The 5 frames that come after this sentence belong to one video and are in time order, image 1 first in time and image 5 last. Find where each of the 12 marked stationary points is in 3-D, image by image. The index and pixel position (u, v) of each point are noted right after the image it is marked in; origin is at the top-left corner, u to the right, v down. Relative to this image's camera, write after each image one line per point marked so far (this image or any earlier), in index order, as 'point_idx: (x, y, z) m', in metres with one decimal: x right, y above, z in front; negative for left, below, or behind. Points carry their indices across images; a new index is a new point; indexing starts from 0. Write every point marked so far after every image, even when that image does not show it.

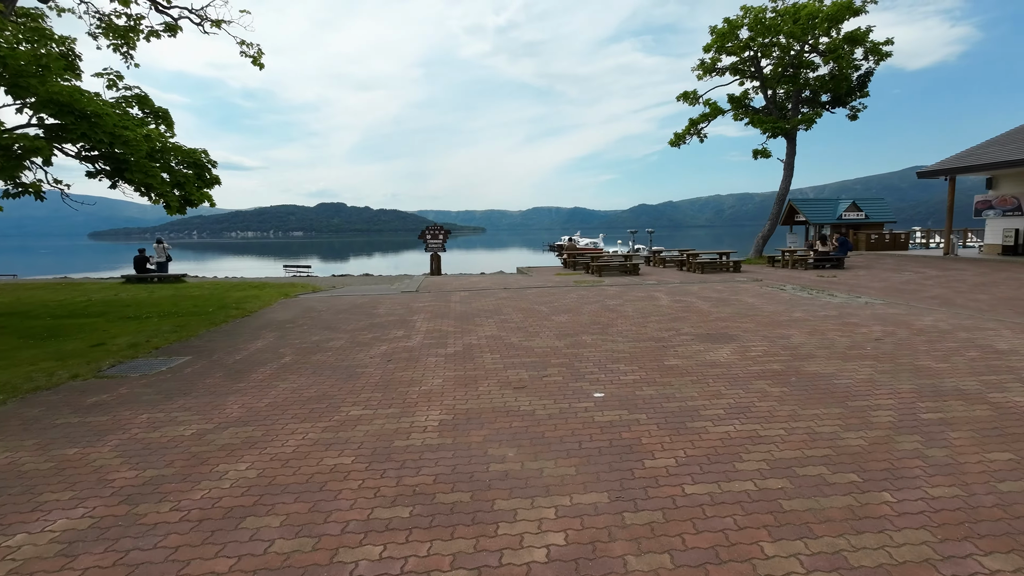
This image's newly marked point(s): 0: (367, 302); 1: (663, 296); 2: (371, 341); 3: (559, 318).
0: (-3.5, -0.3, +11.7) m
1: (+3.6, -0.2, +11.6) m
2: (-2.2, -0.8, +7.5) m
3: (+0.9, -0.6, +9.1) m
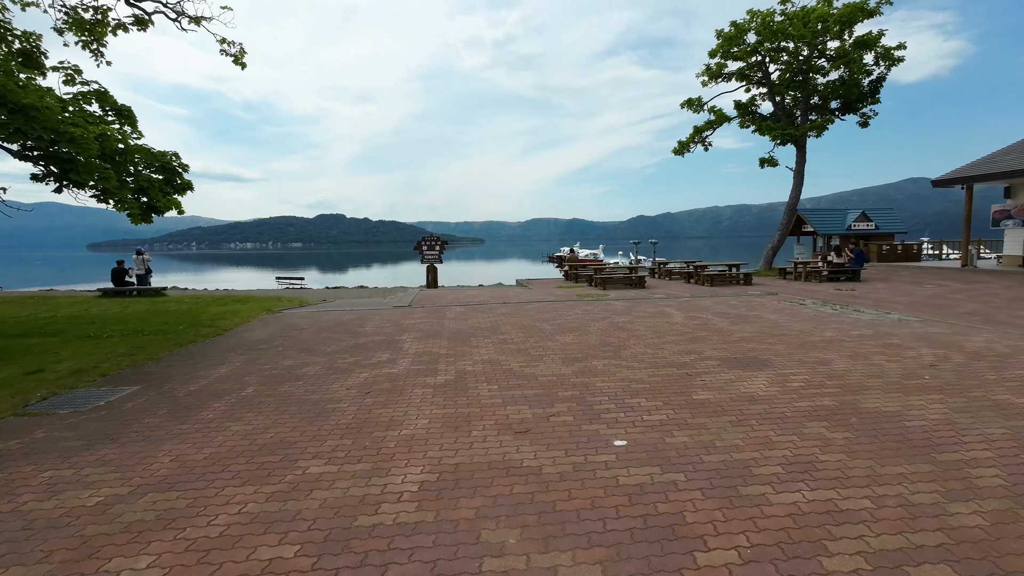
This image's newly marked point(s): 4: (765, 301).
0: (-3.5, -0.7, +10.8) m
1: (+3.6, -0.6, +10.7) m
2: (-2.2, -1.1, +6.5) m
3: (+0.9, -0.8, +8.1) m
4: (+6.5, -0.3, +12.5) m
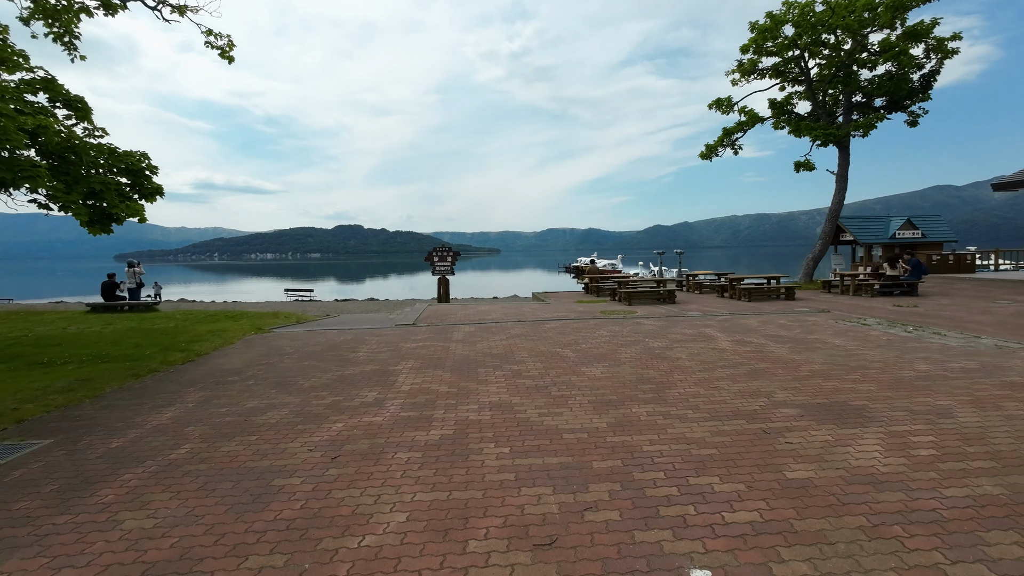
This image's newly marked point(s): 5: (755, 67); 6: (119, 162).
0: (-3.2, -1.0, +9.5) m
1: (+3.9, -0.9, +9.2) m
2: (-2.0, -1.3, +5.2) m
3: (+1.1, -1.1, +6.7) m
4: (+6.8, -0.7, +10.9) m
5: (+9.3, +8.5, +18.6) m
6: (-6.2, +2.0, +7.7) m
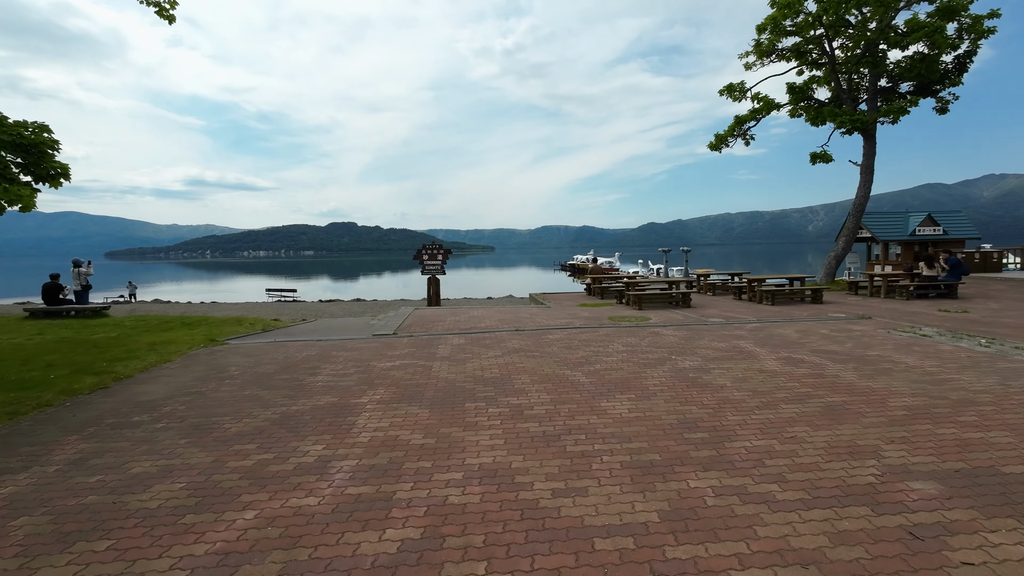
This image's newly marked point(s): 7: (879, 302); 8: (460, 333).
0: (-3.2, -1.1, +7.8) m
1: (+3.9, -1.0, +7.6) m
2: (-2.0, -1.4, +3.5) m
3: (+1.1, -1.2, +5.1) m
4: (+6.8, -0.8, +9.3) m
5: (+9.2, +8.4, +17.1) m
6: (-6.2, +1.9, +5.9) m
7: (+9.9, -0.4, +13.1) m
8: (-1.1, -0.9, +9.8) m
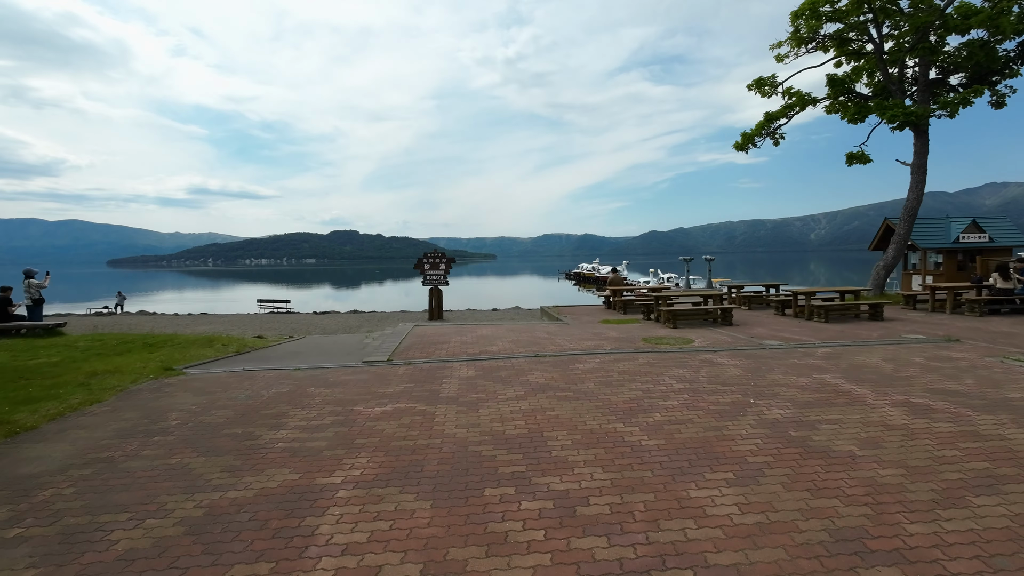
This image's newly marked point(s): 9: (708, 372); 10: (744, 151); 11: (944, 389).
0: (-2.9, -1.4, +6.1) m
1: (+4.2, -1.2, +5.8) m
2: (-1.7, -1.6, +1.8) m
3: (+1.4, -1.5, +3.3) m
4: (+7.1, -1.1, +7.5) m
5: (+9.5, +8.0, +15.4) m
6: (-5.9, +1.6, +4.3) m
7: (+10.3, -0.7, +11.4) m
8: (-0.7, -1.2, +8.1) m
9: (+2.8, -1.2, +7.0) m
10: (+9.1, +5.3, +18.9) m
11: (+5.3, -1.2, +6.0) m
